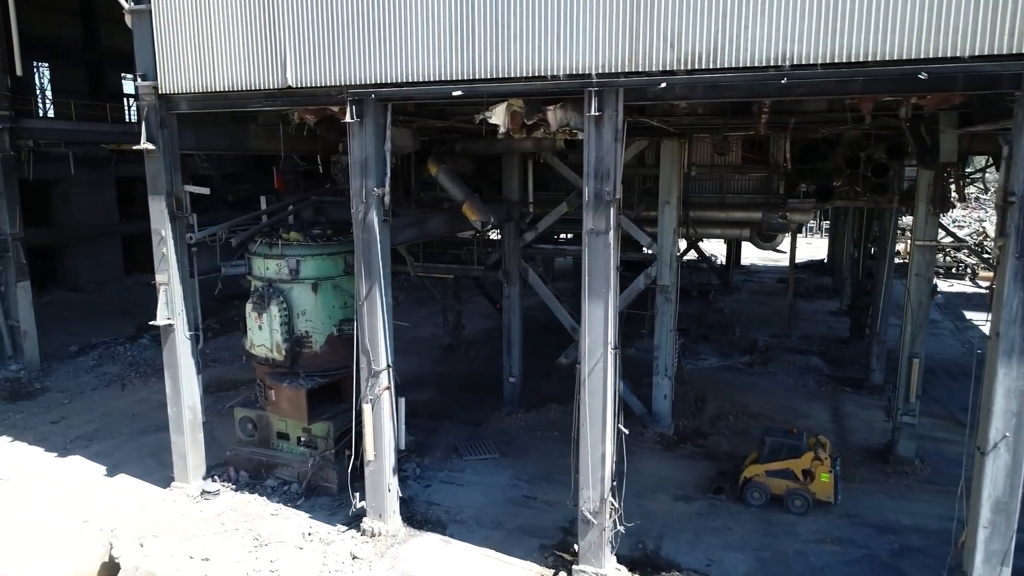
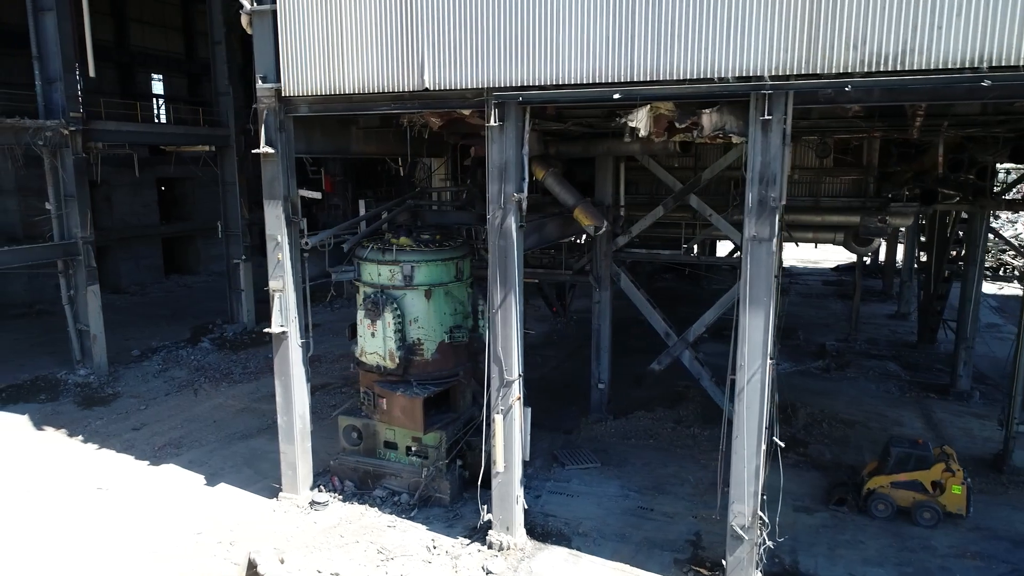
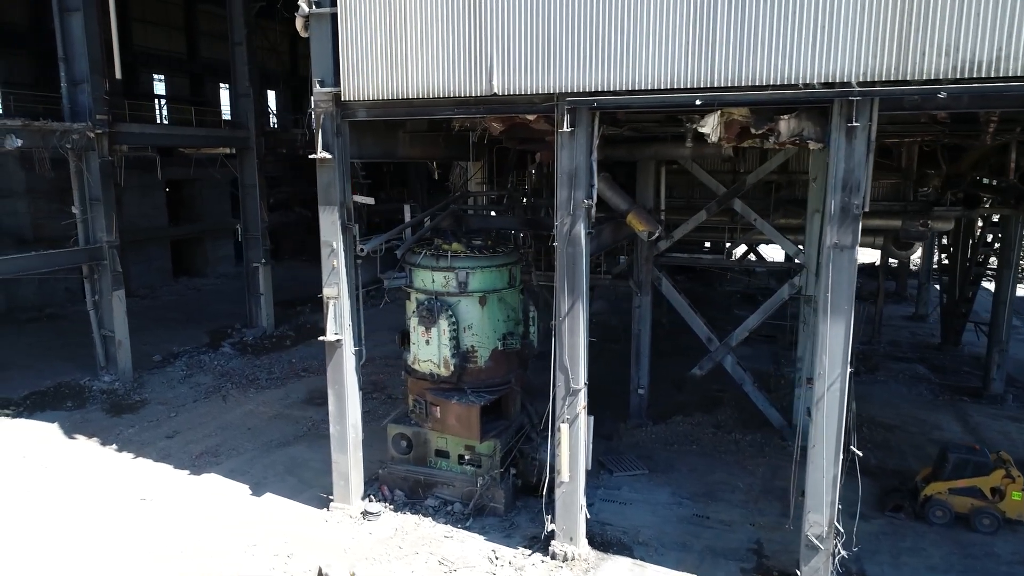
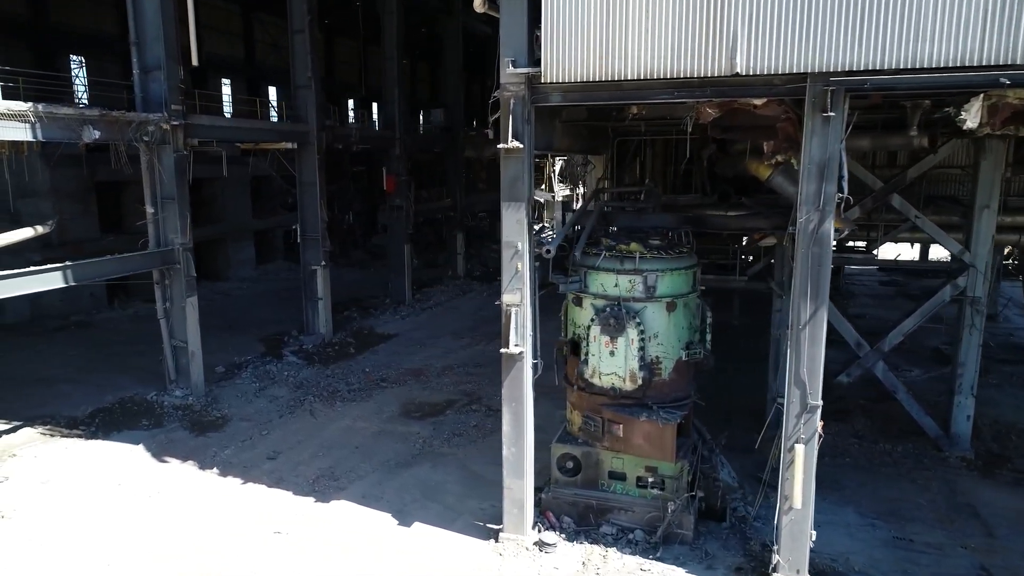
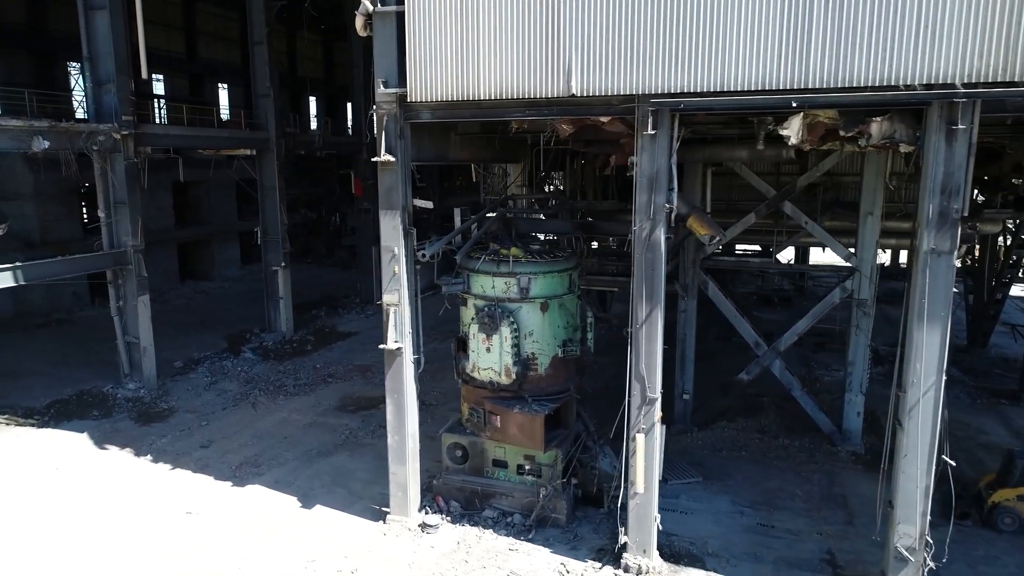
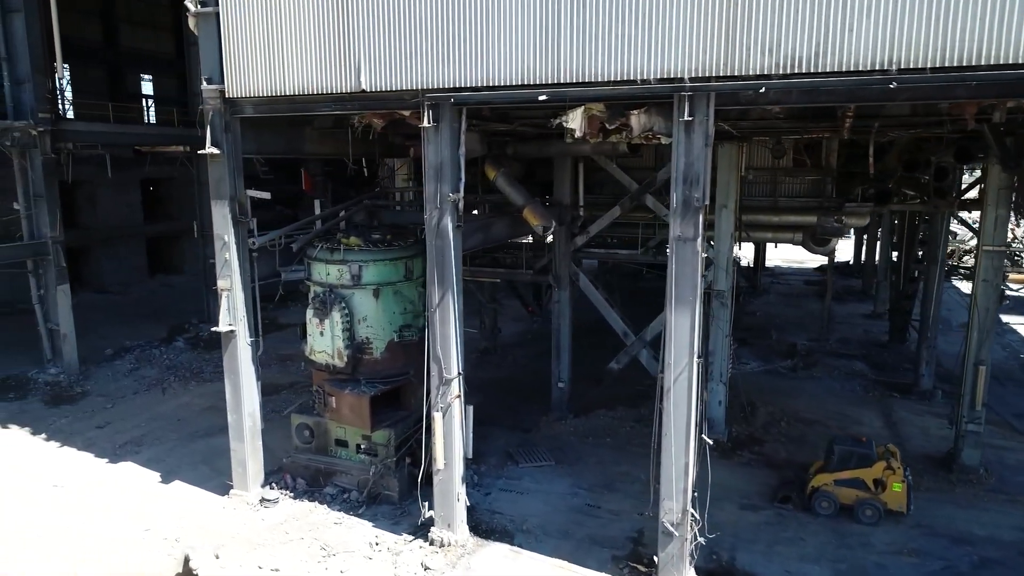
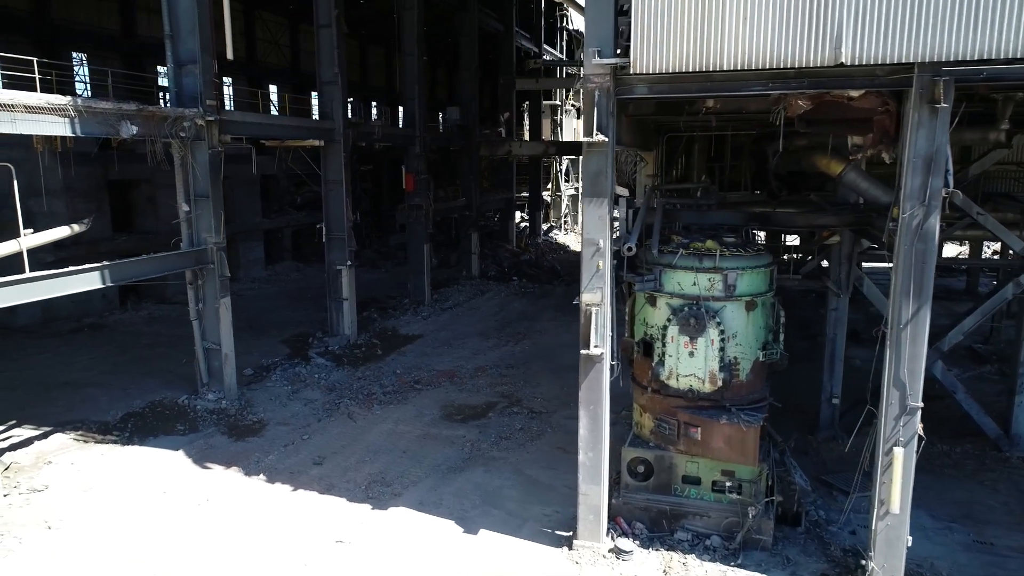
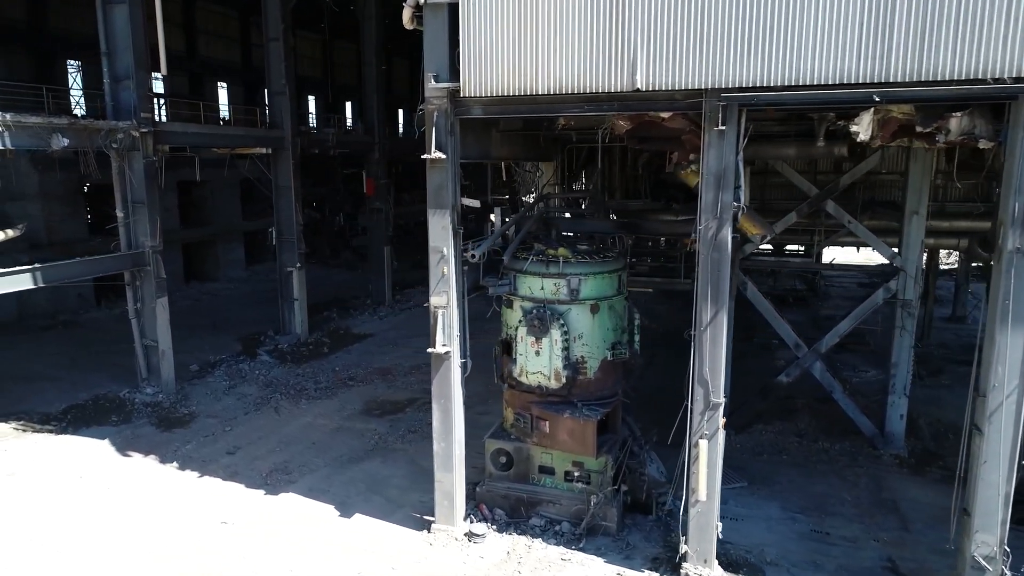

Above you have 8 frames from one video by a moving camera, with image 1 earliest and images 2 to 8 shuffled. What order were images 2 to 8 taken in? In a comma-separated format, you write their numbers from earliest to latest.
6, 2, 3, 5, 8, 4, 7
